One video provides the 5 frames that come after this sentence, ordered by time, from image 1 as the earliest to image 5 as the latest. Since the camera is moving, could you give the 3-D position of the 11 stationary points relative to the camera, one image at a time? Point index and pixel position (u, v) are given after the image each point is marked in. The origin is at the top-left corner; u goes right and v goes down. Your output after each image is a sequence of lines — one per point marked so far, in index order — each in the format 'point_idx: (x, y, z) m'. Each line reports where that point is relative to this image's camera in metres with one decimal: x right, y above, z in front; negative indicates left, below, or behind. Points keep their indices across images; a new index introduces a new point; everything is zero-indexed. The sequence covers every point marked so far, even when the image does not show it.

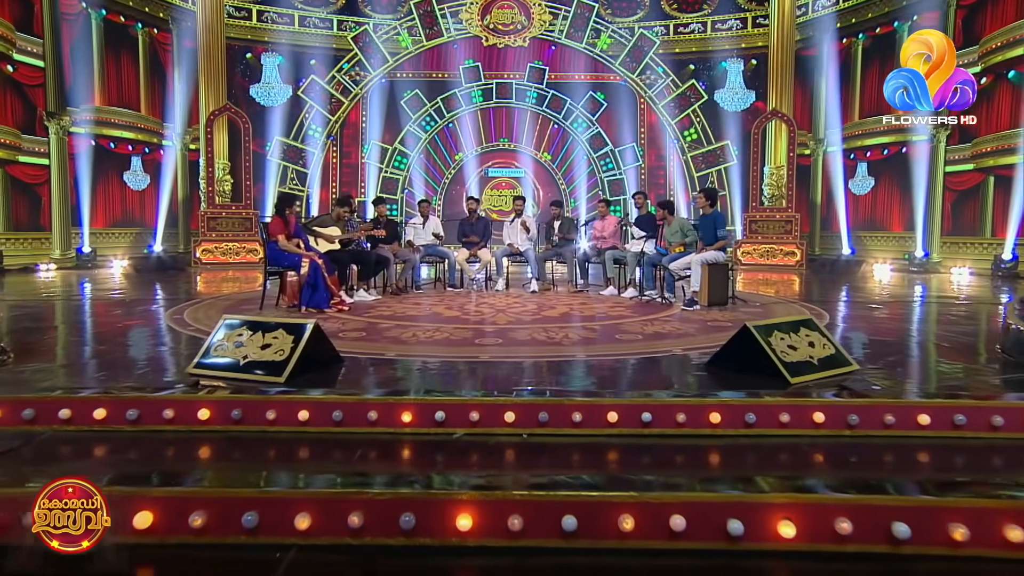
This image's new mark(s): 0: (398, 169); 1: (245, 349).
0: (-2.3, +2.5, +13.8) m
1: (-1.3, -0.3, +3.2) m
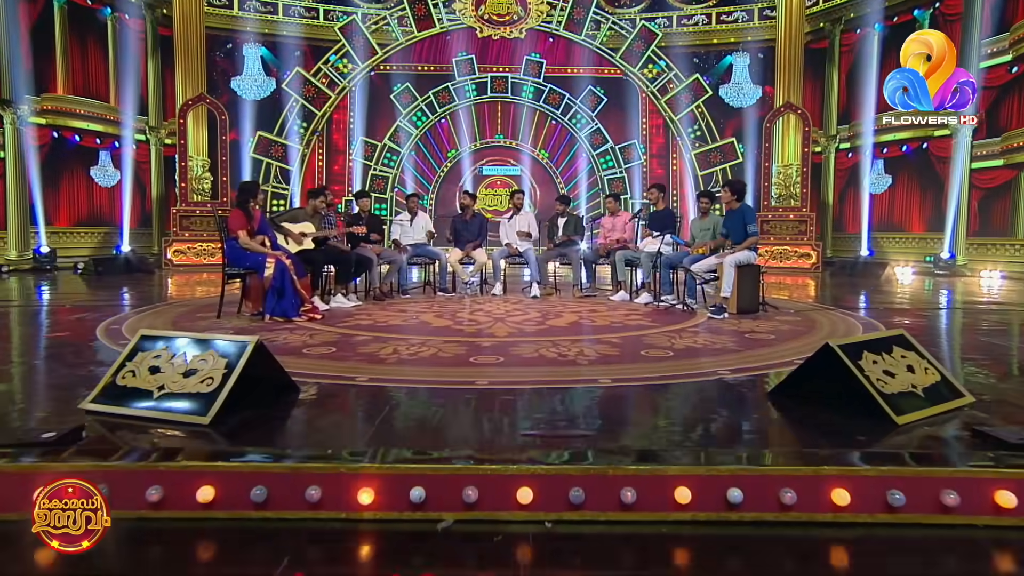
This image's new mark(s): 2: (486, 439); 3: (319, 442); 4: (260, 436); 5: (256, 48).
0: (-2.4, +2.4, +13.0) m
1: (-1.3, -0.3, +2.4) m
2: (-0.1, -0.5, +2.2) m
3: (-0.6, -0.5, +2.1) m
4: (-0.8, -0.5, +2.2) m
5: (-4.9, +4.6, +12.5) m
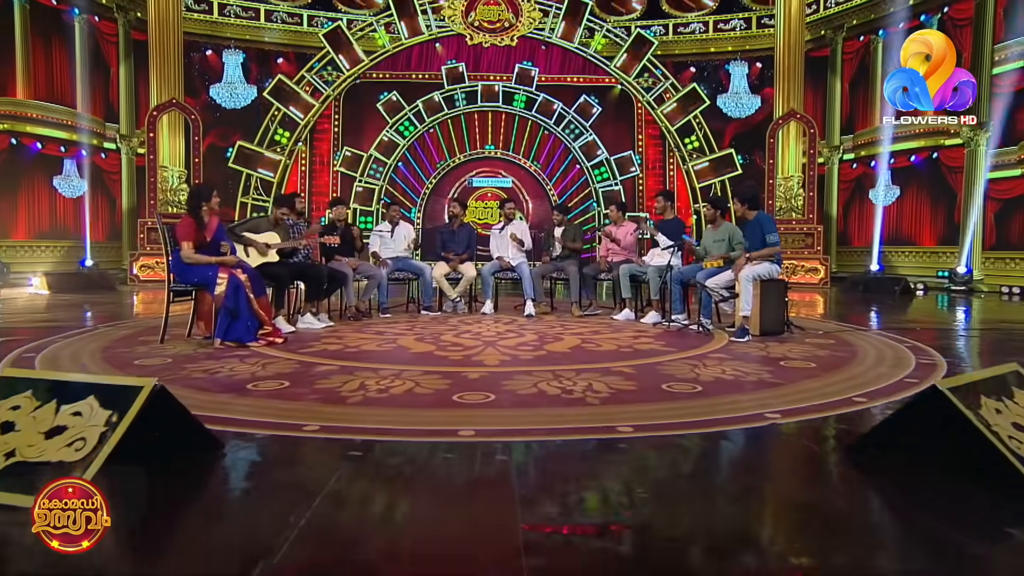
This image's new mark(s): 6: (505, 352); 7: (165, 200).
0: (-2.6, +2.1, +12.3) m
1: (-1.3, -0.4, +1.7) m
2: (-0.1, -0.6, +1.5) m
3: (-0.6, -0.6, +1.5) m
4: (-0.8, -0.5, +1.5) m
5: (-5.0, +4.3, +11.9) m
6: (0.0, -0.4, +3.9) m
7: (-5.8, +1.5, +10.9) m
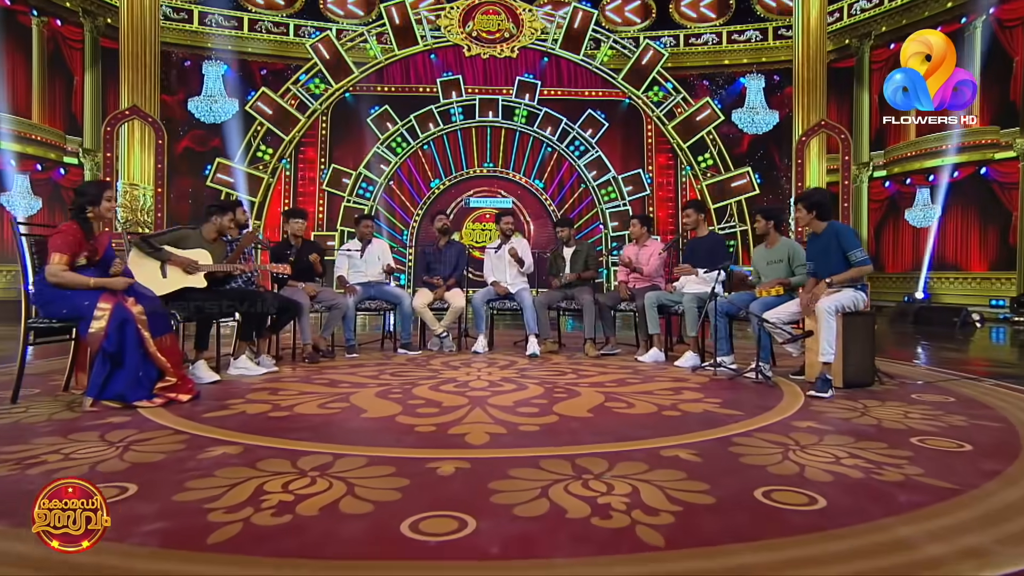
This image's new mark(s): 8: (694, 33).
0: (-2.6, +1.6, +11.3) m
1: (-1.3, -0.5, +0.5) m
2: (-0.1, -0.6, +0.3) m
3: (-0.6, -0.6, +0.3) m
4: (-0.9, -0.6, +0.3) m
5: (-5.0, +3.8, +10.9) m
6: (-0.1, -0.5, +2.7) m
7: (-5.8, +1.0, +9.8) m
8: (+3.3, +4.6, +11.6) m
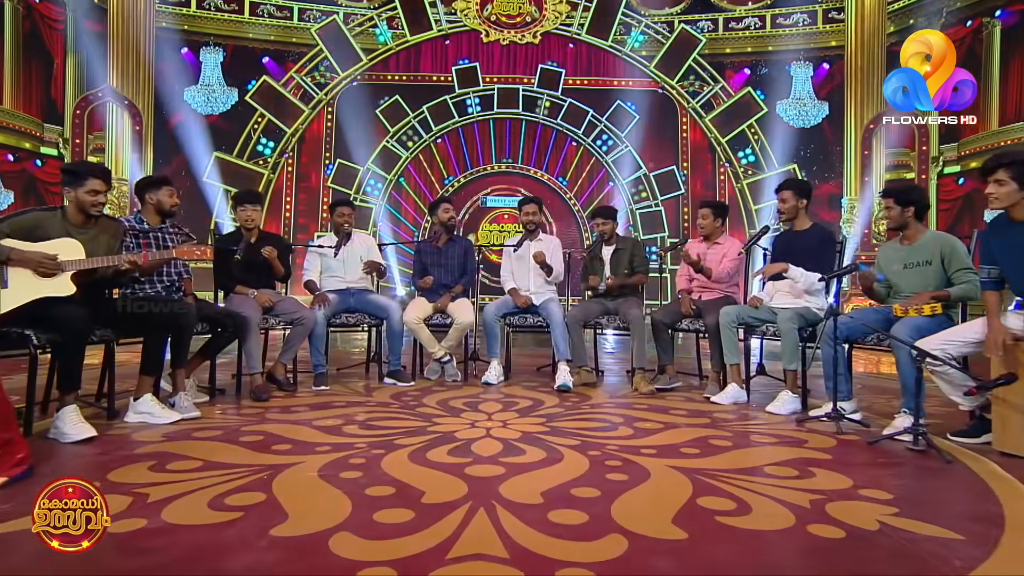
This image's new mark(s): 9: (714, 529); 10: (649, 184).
0: (-2.2, +1.5, +10.1) m
1: (-1.3, -0.5, -0.7) m
2: (-0.1, -0.6, -0.9) m
3: (-0.6, -0.6, -1.0) m
4: (-0.9, -0.6, -0.9) m
5: (-4.7, +3.7, +9.8) m
6: (0.0, -0.6, +1.5) m
7: (-5.5, +1.0, +8.7) m
8: (+3.7, +4.5, +10.3) m
9: (+0.5, -0.6, +1.7) m
10: (+2.2, +1.7, +9.9) m
